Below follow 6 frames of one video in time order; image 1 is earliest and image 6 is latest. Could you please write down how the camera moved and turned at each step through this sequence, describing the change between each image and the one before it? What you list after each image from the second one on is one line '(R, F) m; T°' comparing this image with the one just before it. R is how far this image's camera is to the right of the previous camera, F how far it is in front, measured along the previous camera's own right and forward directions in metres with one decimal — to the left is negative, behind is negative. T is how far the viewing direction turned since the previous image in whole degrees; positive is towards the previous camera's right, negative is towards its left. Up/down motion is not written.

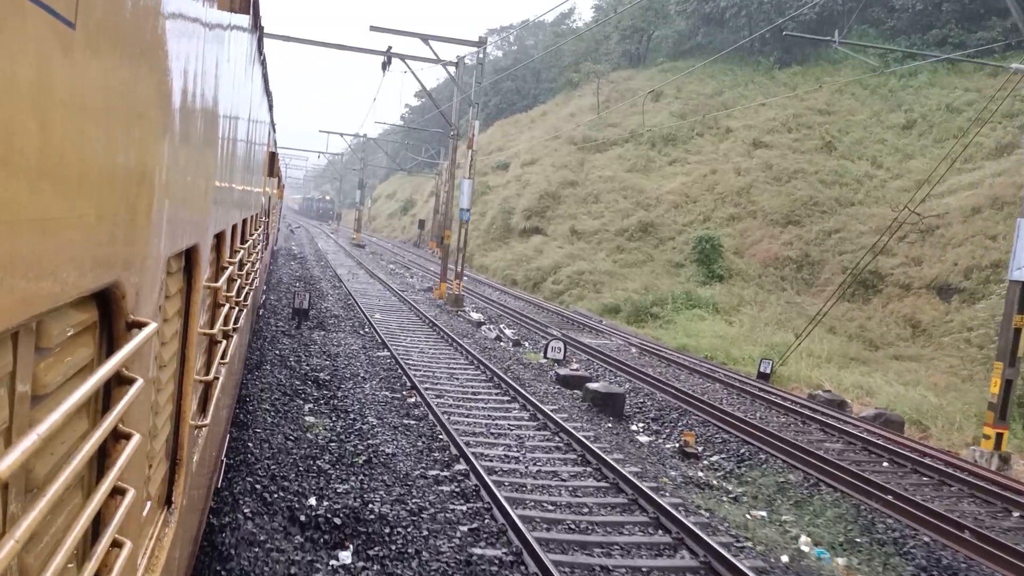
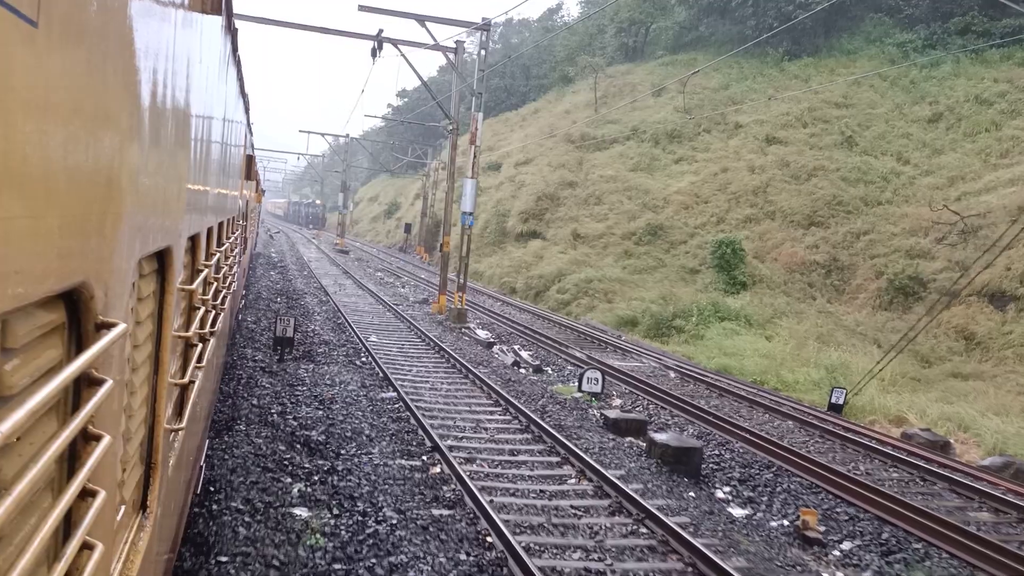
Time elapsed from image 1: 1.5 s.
(-0.7, +2.3) m; +1°
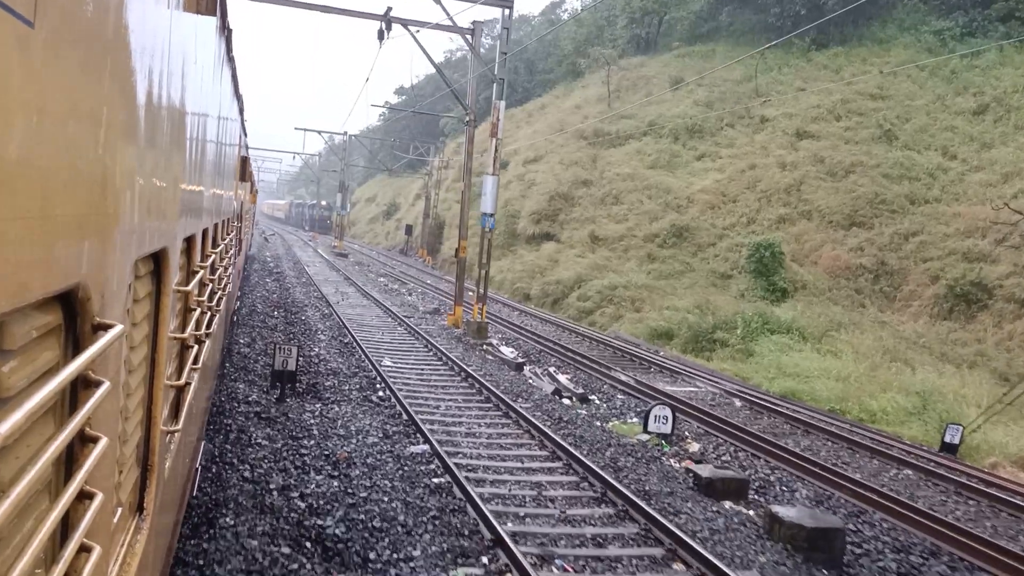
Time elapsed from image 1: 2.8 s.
(-0.7, +2.0) m; 0°
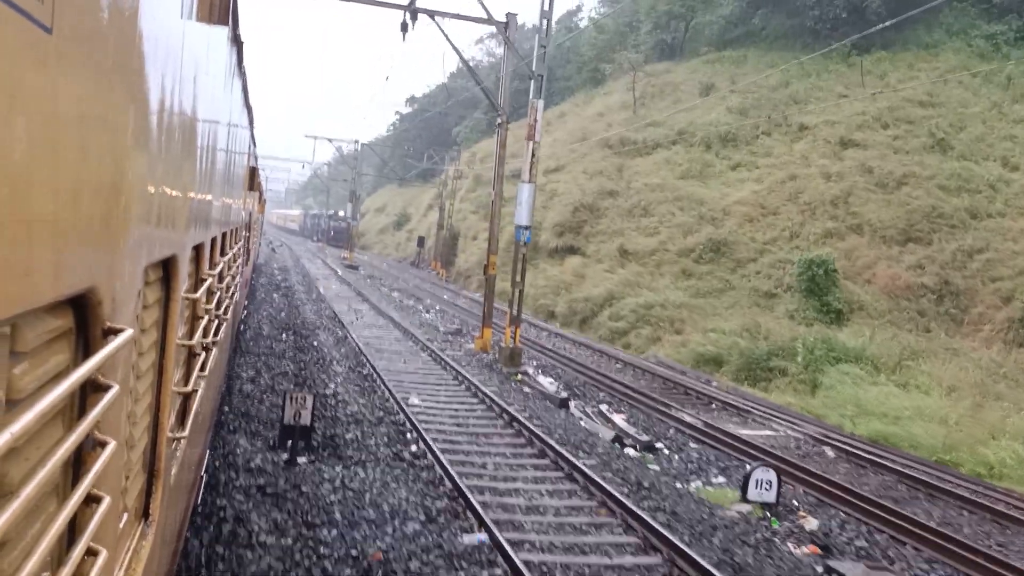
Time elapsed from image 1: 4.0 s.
(-0.6, +1.8) m; 0°
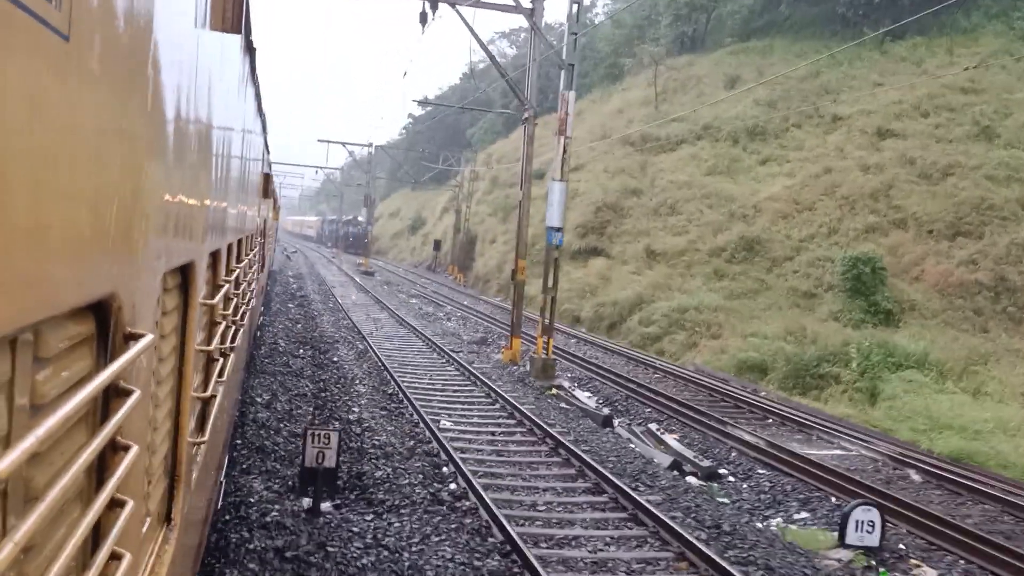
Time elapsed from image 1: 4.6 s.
(-0.3, +1.0) m; -1°
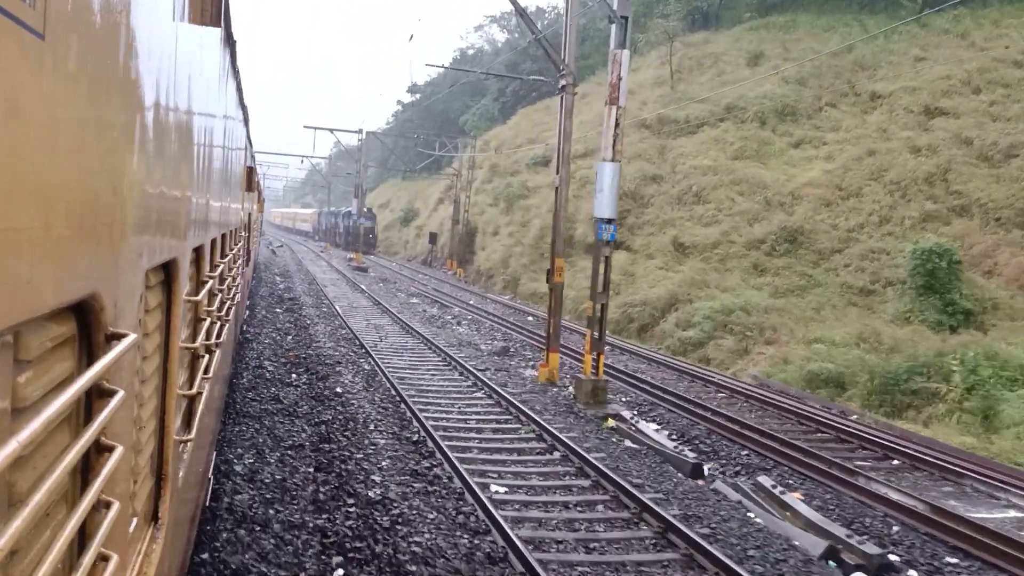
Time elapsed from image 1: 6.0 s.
(-0.8, +2.5) m; +1°
